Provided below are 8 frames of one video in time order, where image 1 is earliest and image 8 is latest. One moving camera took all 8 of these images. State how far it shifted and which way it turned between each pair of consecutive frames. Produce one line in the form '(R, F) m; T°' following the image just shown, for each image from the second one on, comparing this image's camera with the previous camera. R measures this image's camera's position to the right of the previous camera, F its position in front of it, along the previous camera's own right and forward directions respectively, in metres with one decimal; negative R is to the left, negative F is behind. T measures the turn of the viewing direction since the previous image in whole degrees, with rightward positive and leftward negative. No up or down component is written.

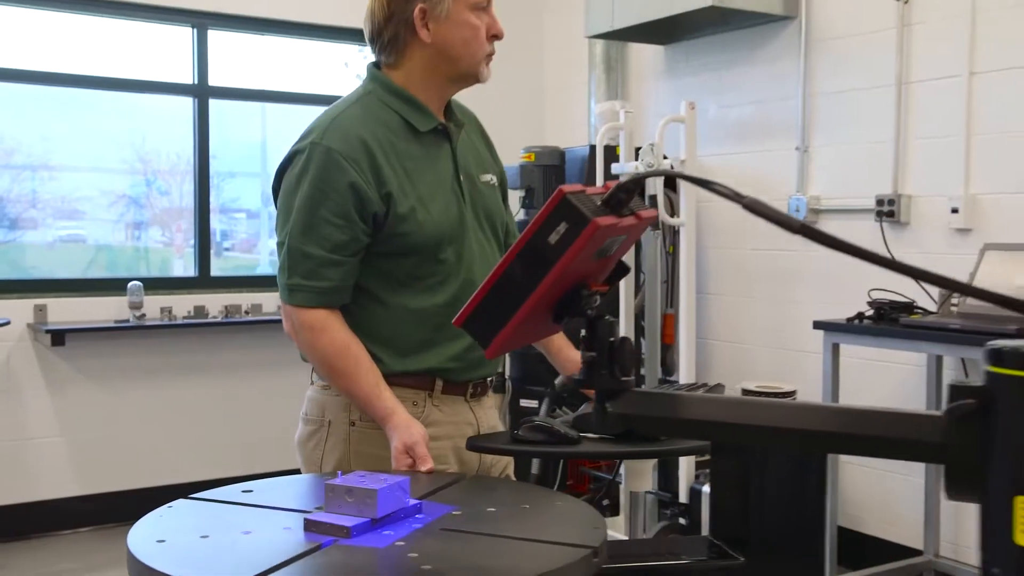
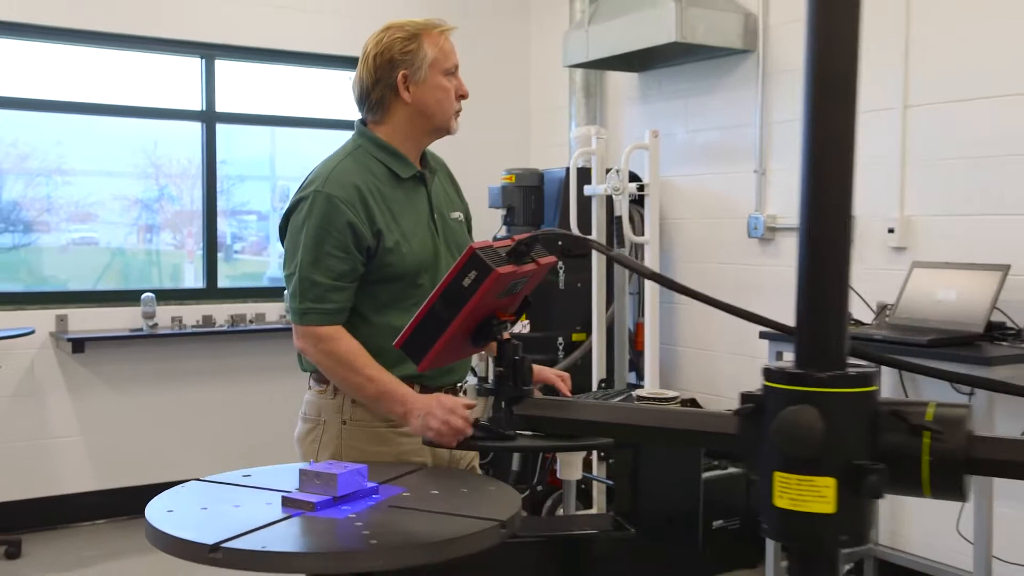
(+0.1, -0.3) m; -1°
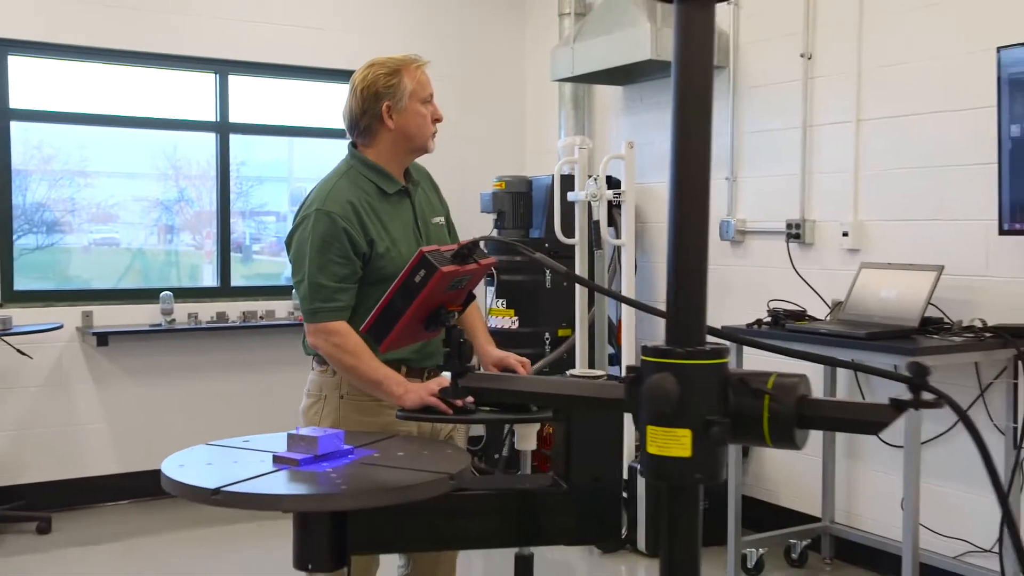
(+0.1, -0.3) m; -1°
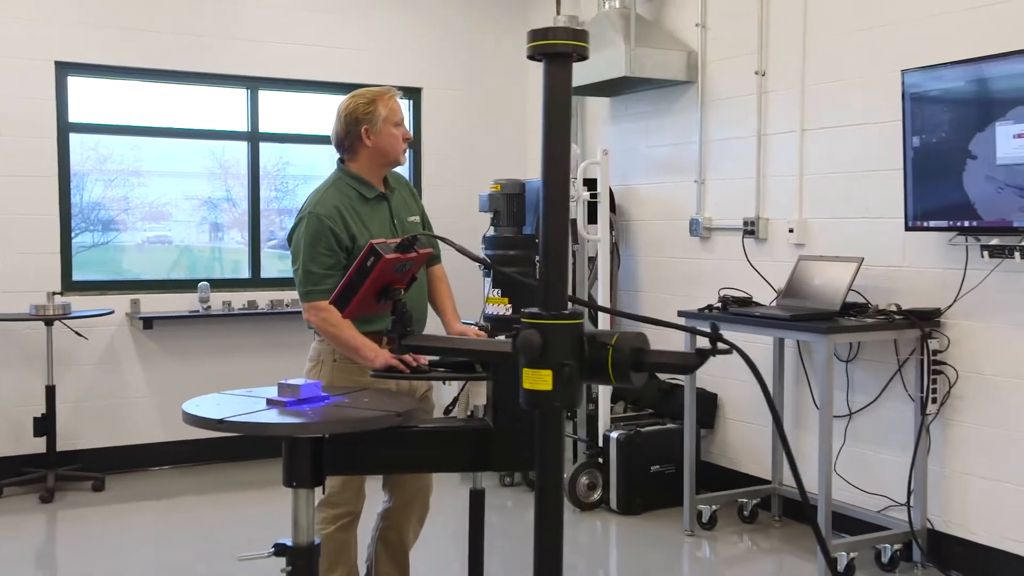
(+0.2, -0.5) m; -3°
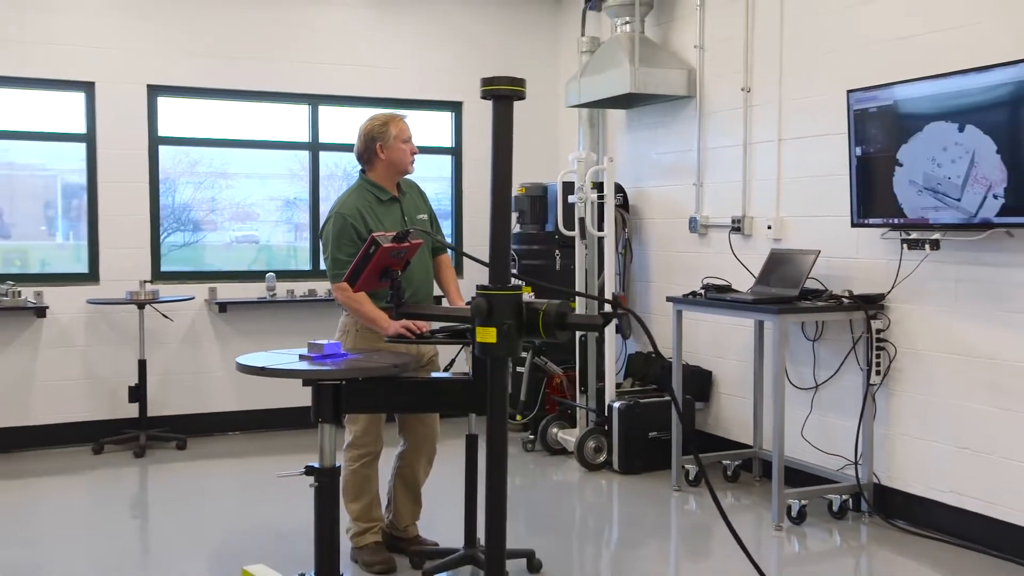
(+0.3, -0.6) m; -4°
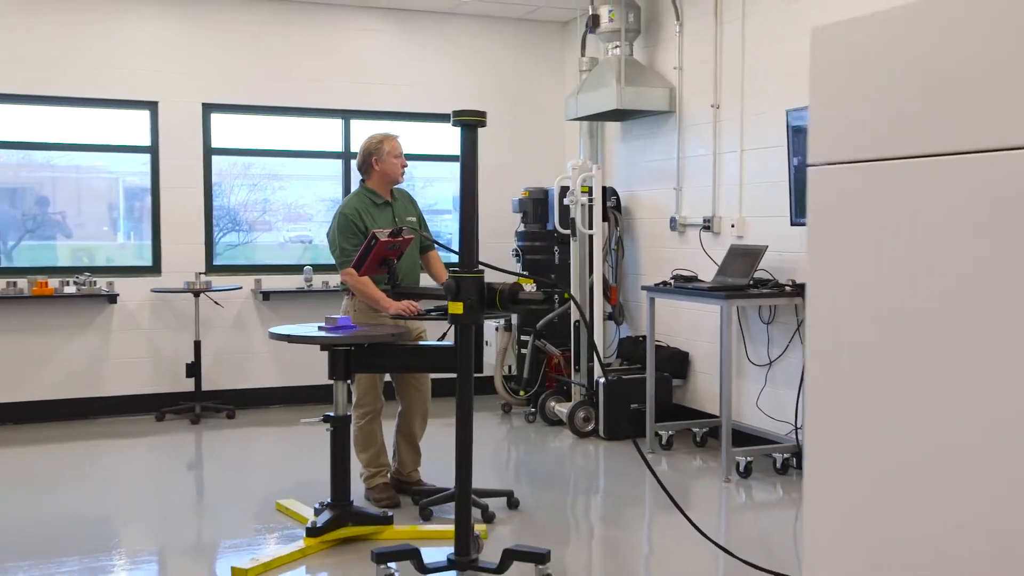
(+0.3, -0.7) m; -3°
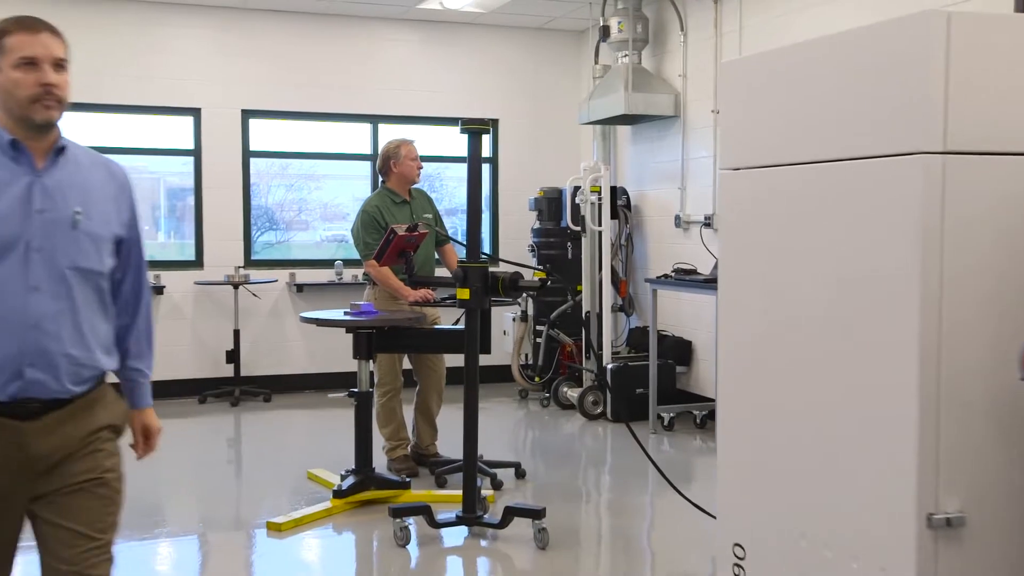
(+0.1, -0.4) m; -2°
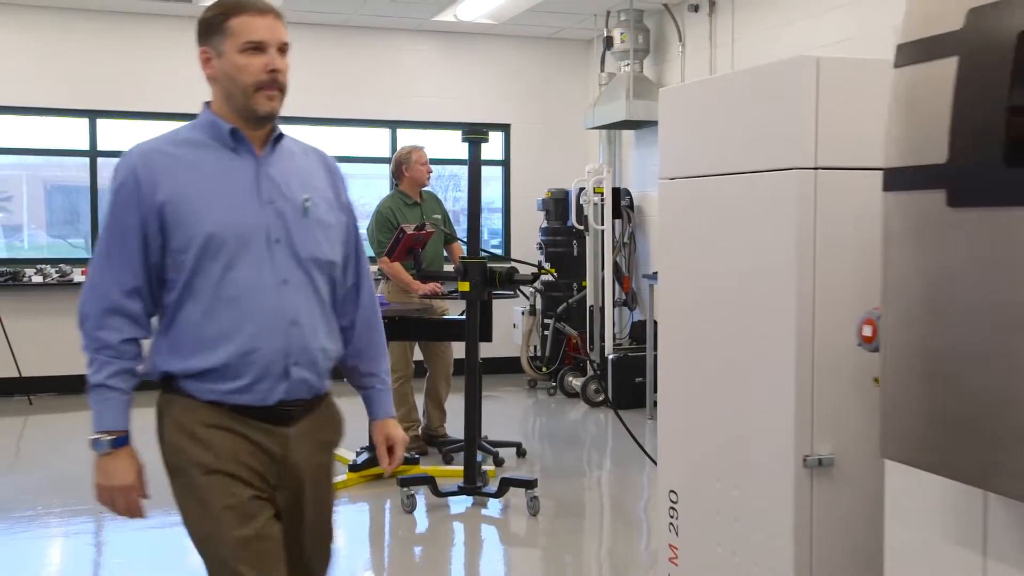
(+0.1, -0.4) m; -1°
